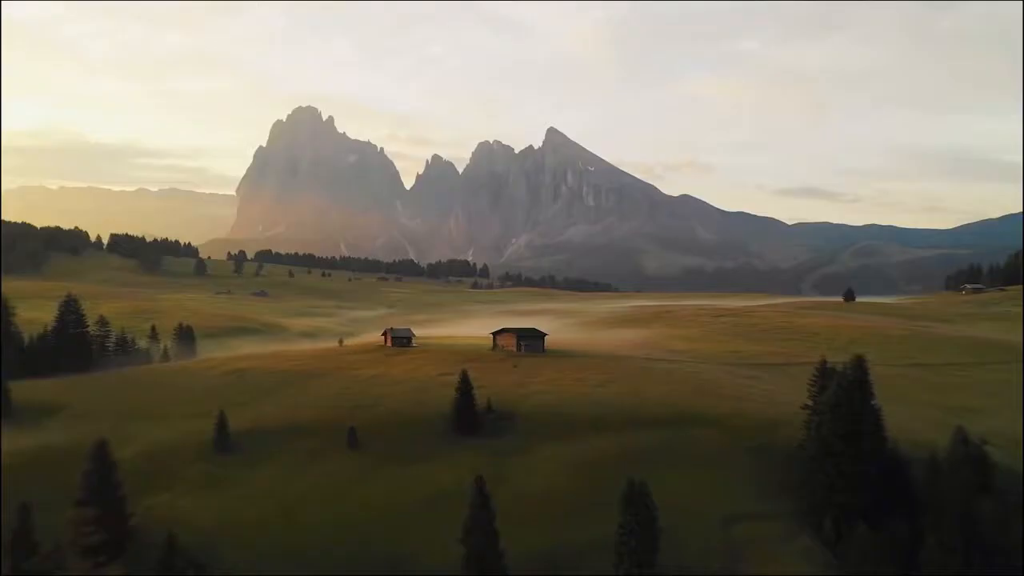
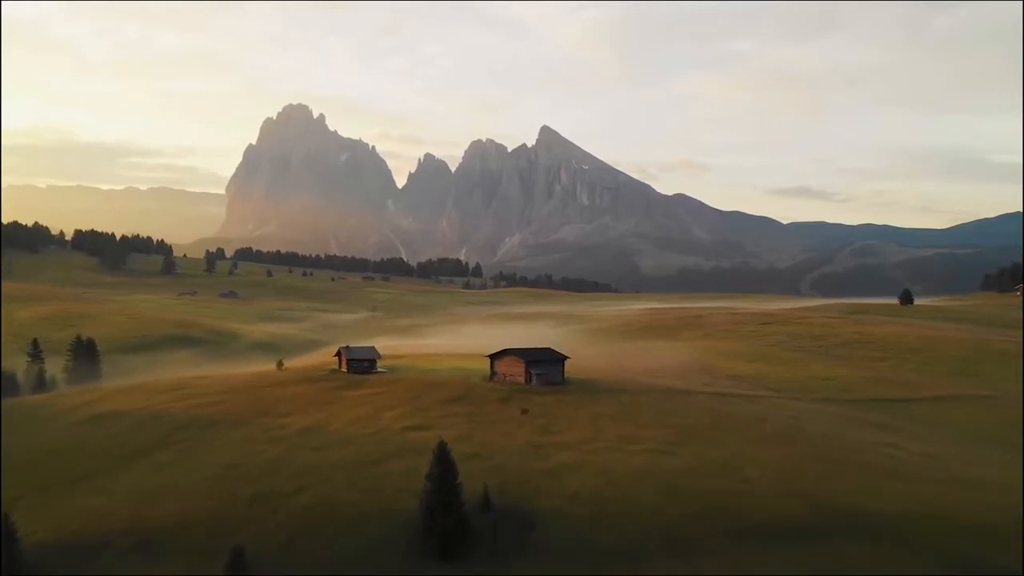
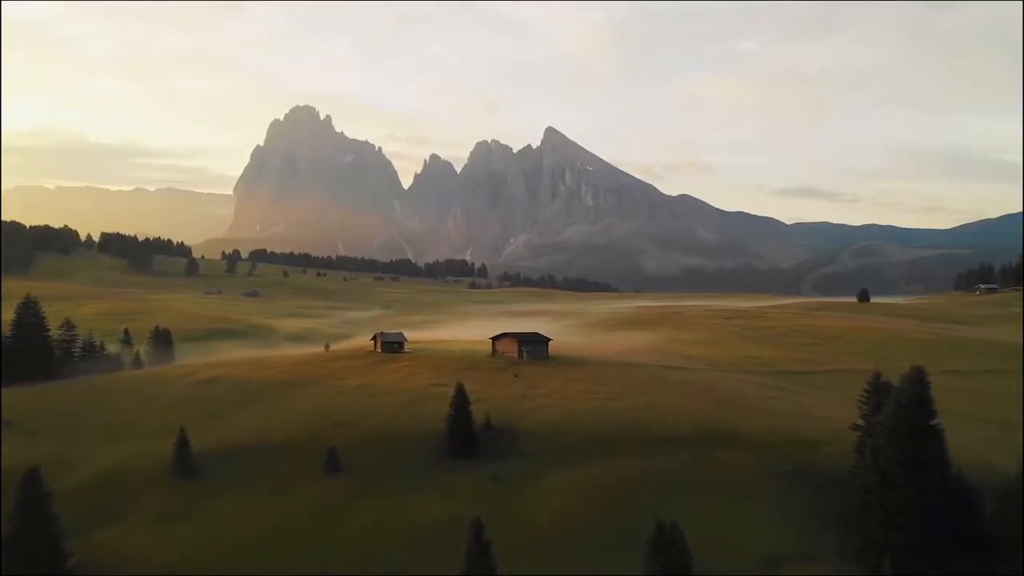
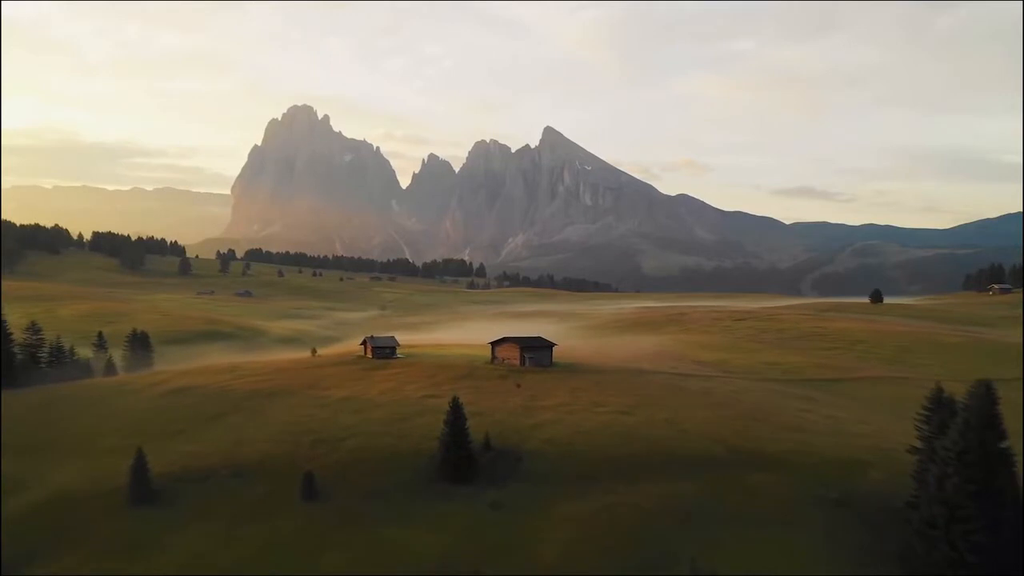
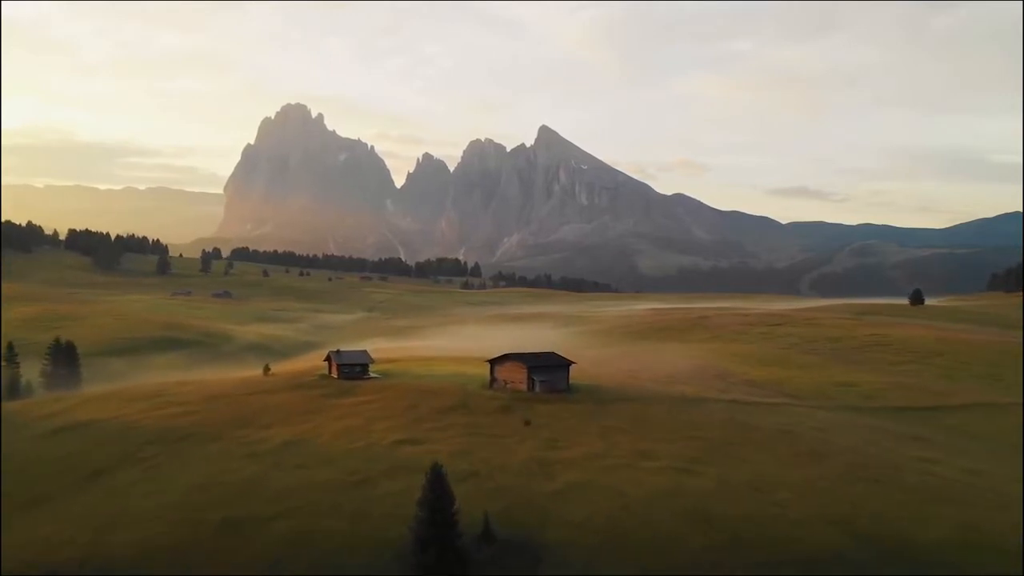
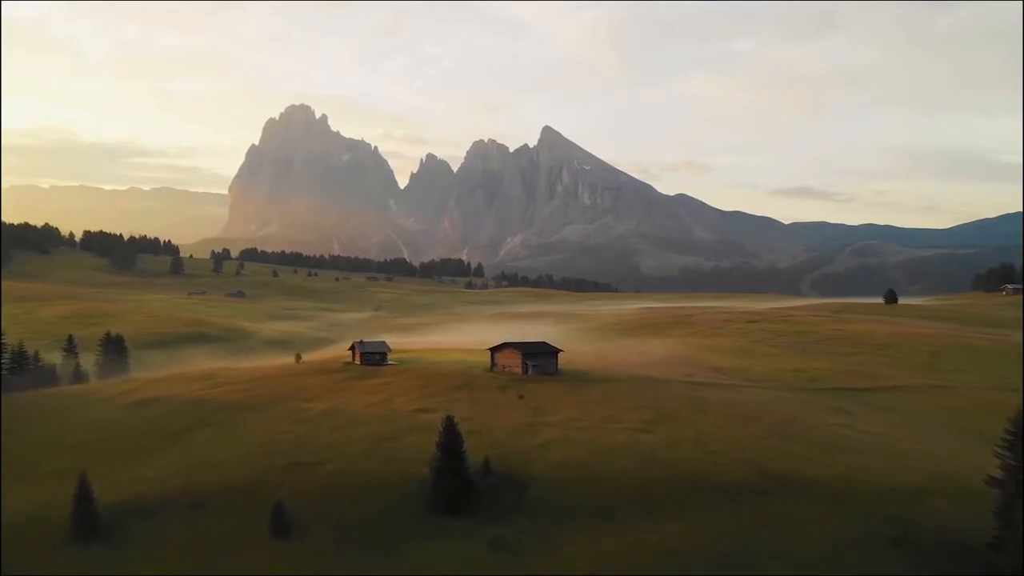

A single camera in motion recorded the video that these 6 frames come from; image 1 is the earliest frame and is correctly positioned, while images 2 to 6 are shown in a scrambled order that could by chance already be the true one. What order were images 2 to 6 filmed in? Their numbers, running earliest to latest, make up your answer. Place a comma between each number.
3, 4, 6, 2, 5
